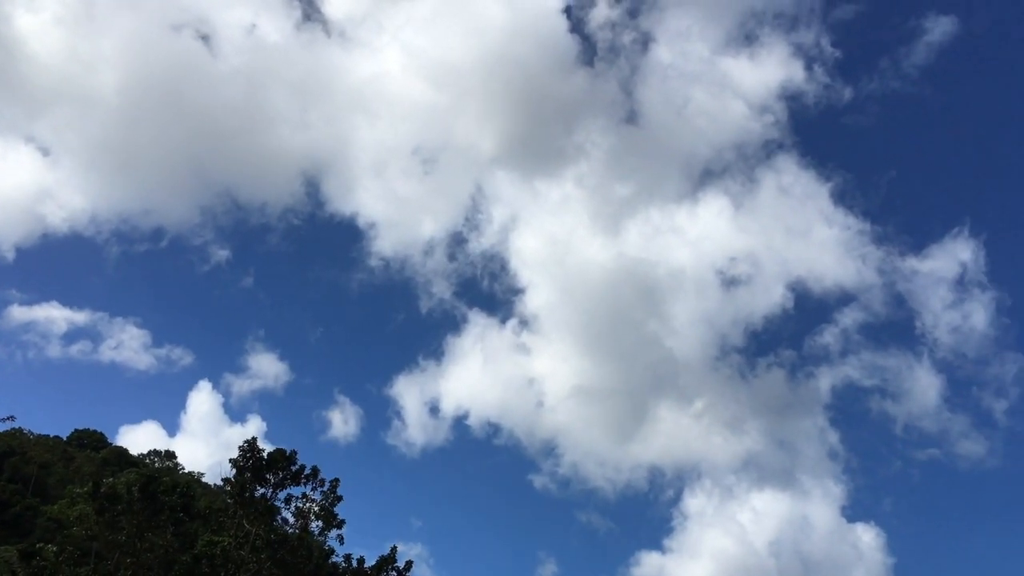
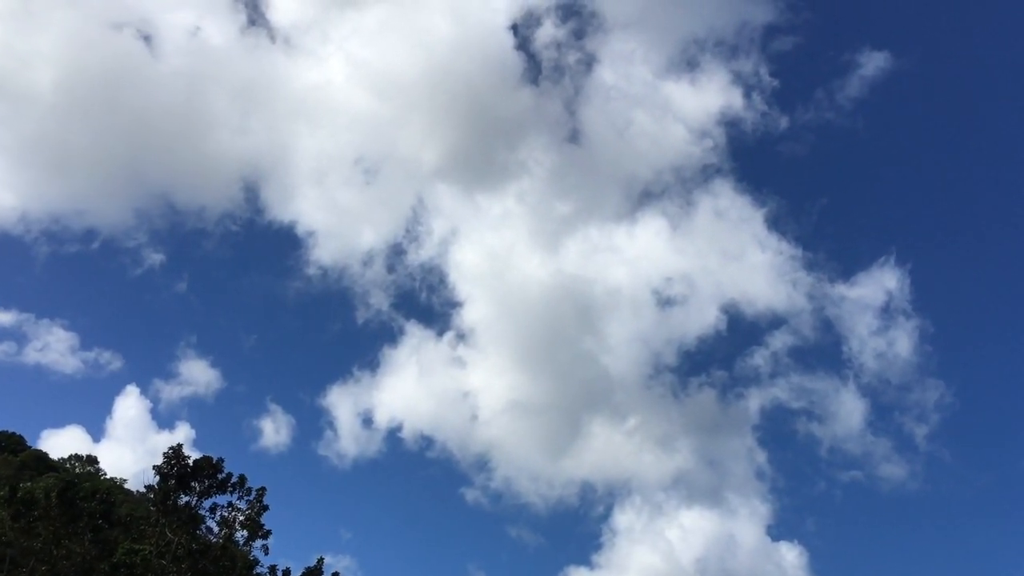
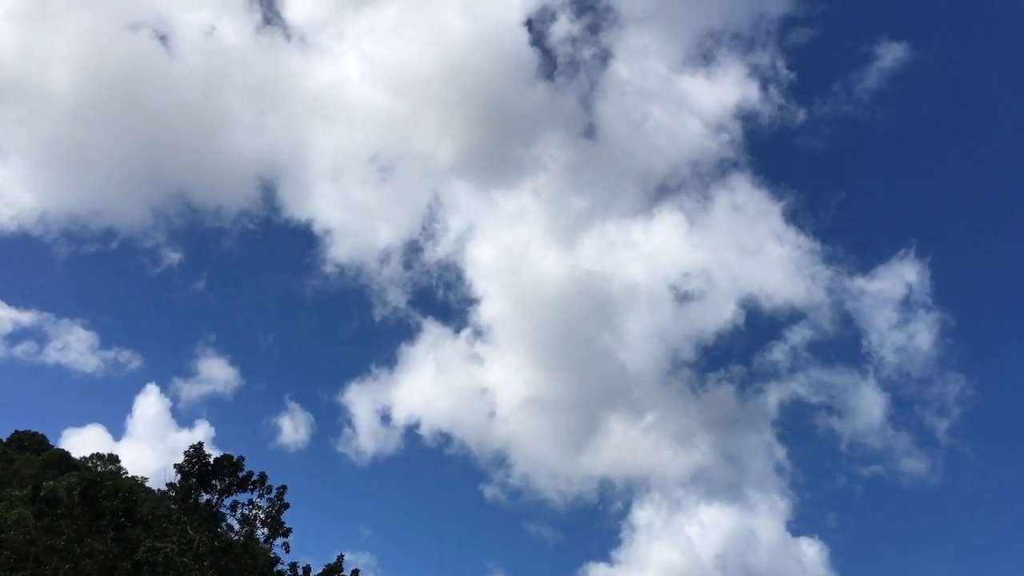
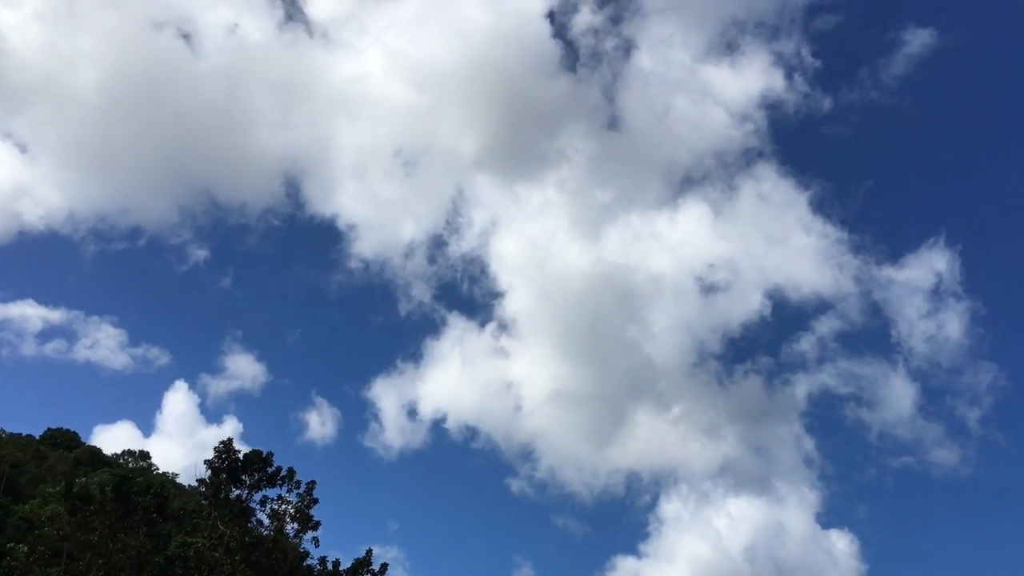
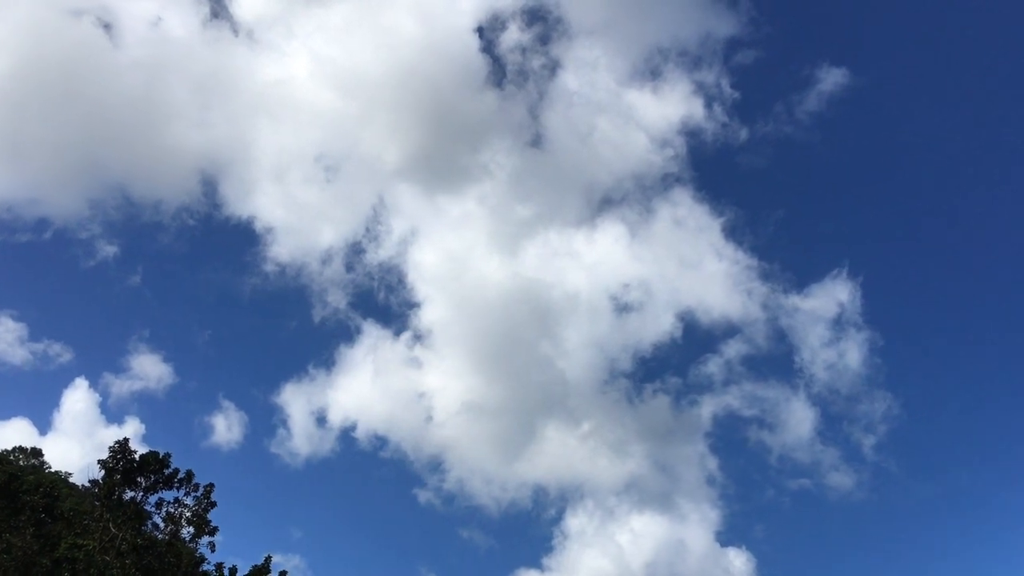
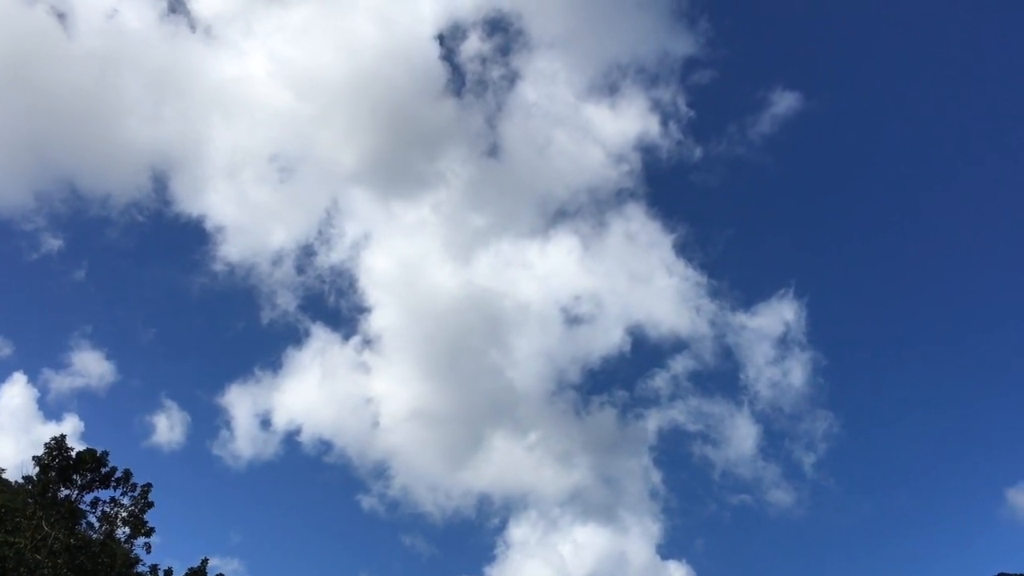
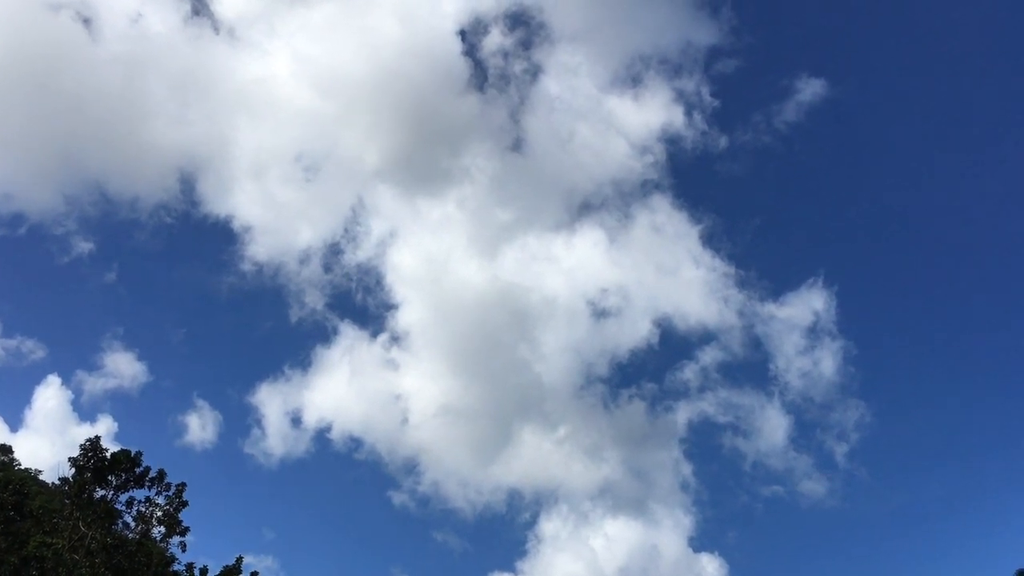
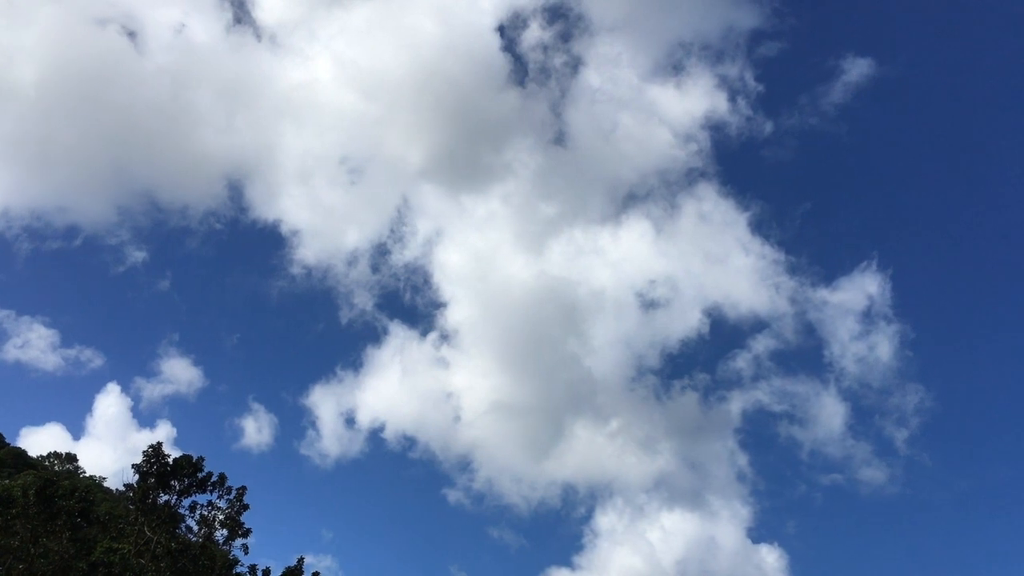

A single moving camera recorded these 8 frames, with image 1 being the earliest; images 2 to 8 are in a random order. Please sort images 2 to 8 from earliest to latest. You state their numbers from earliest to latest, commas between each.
4, 3, 2, 8, 5, 7, 6
